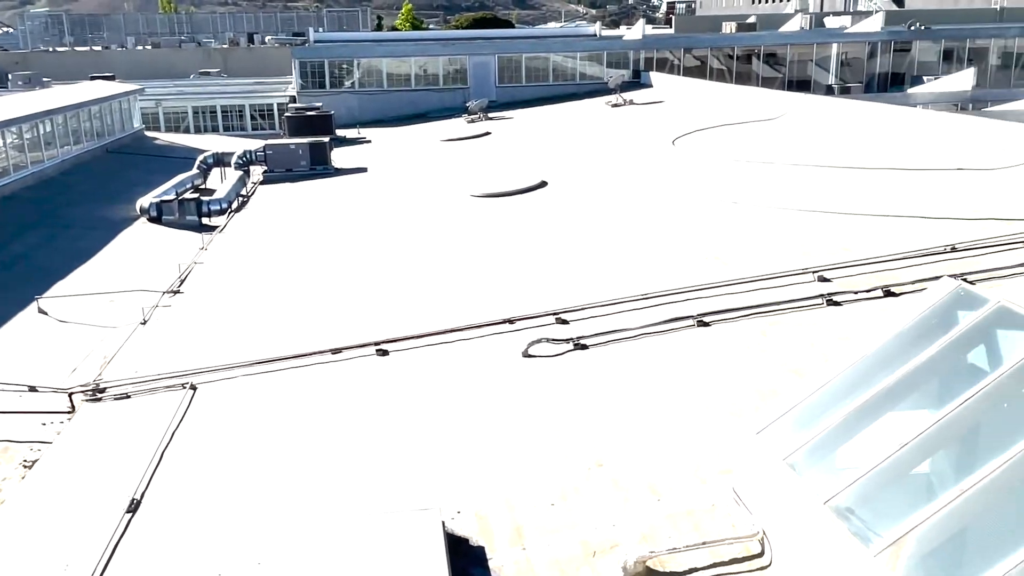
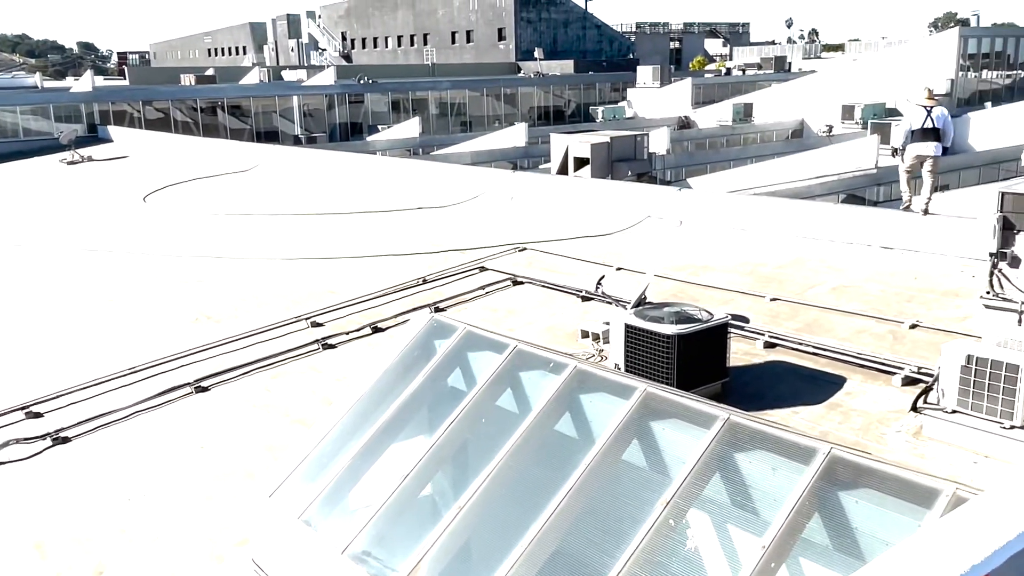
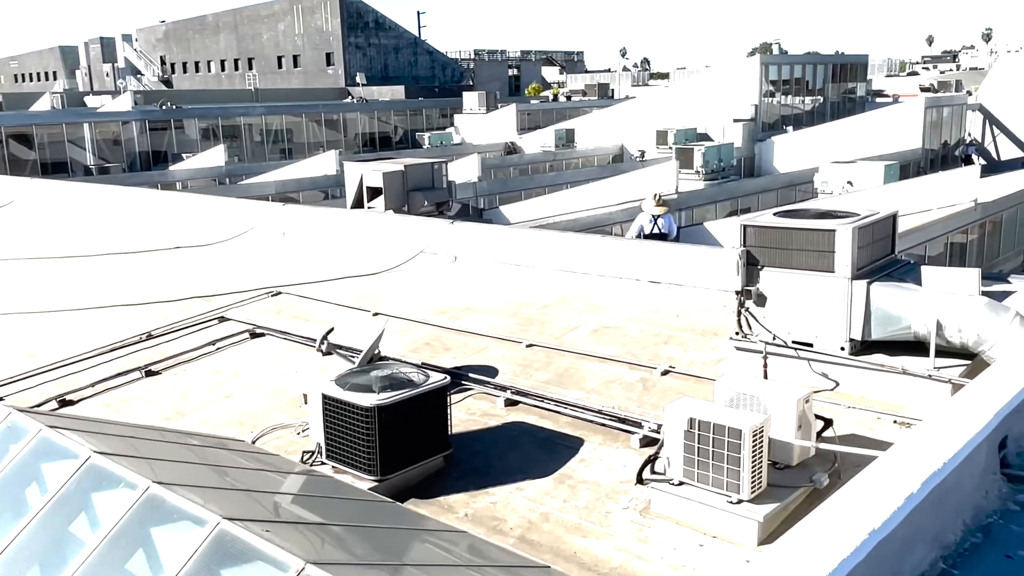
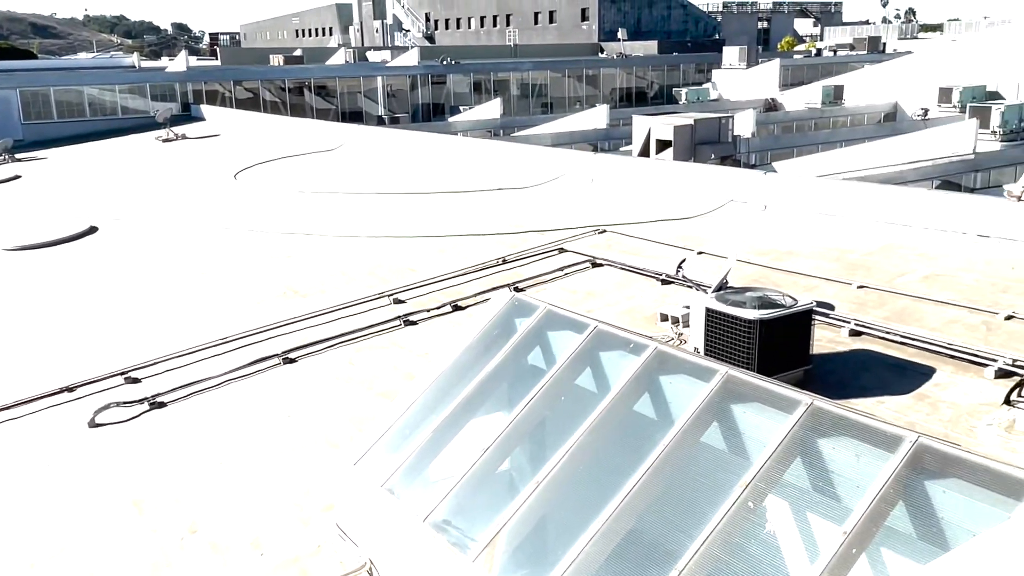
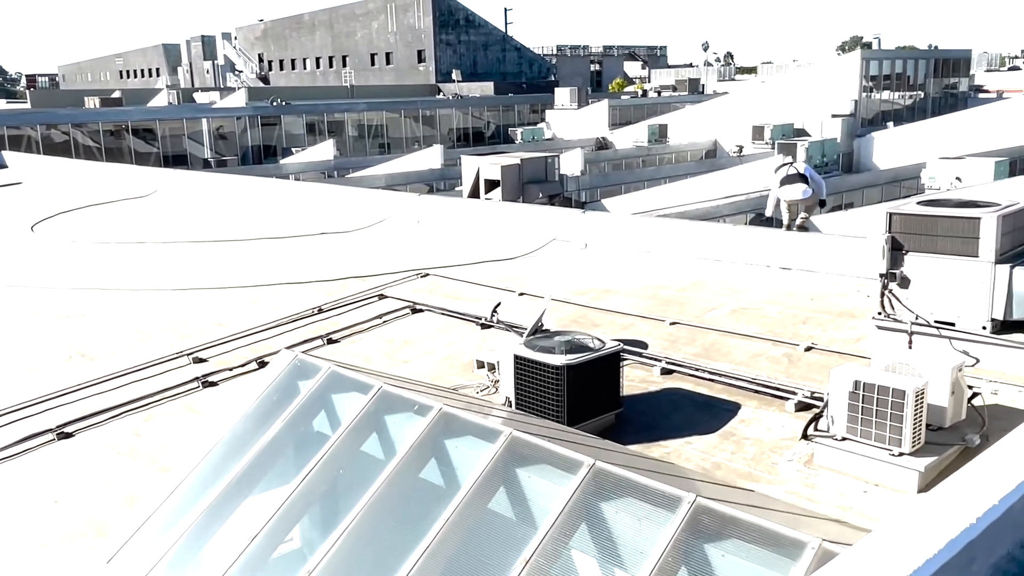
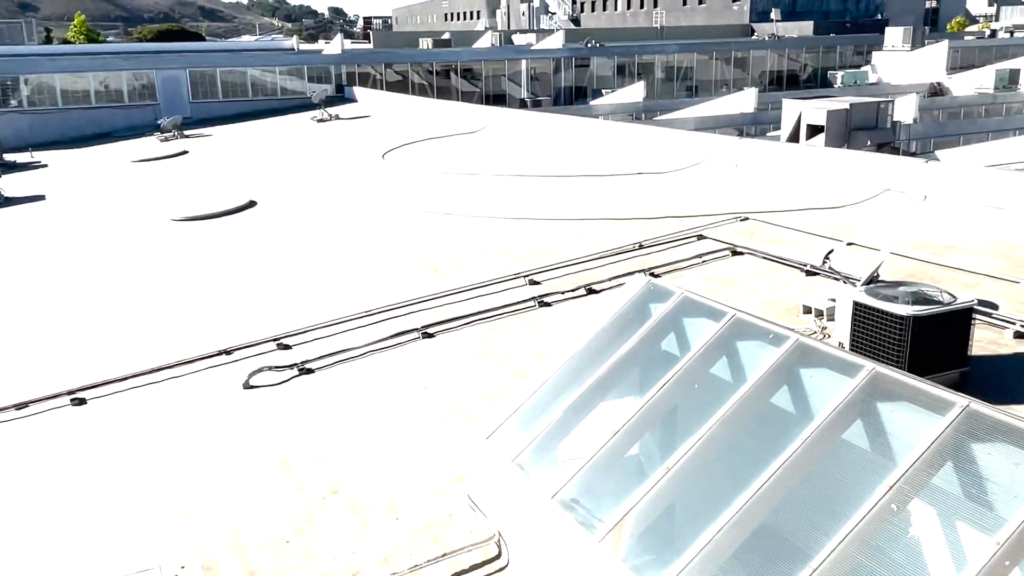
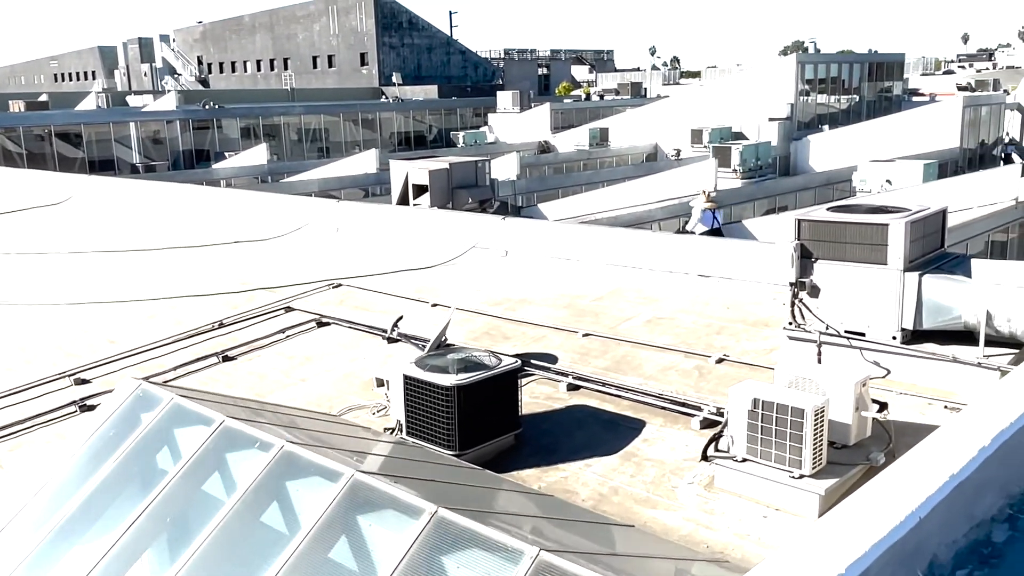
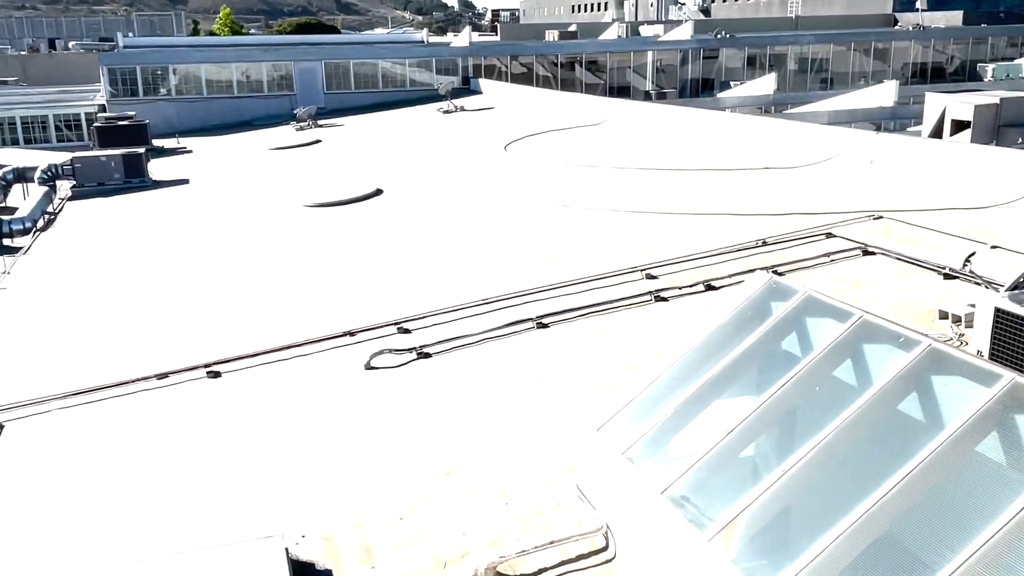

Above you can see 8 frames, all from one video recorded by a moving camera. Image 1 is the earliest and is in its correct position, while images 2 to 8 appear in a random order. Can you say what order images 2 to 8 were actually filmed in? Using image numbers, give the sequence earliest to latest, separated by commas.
8, 6, 4, 2, 5, 7, 3
